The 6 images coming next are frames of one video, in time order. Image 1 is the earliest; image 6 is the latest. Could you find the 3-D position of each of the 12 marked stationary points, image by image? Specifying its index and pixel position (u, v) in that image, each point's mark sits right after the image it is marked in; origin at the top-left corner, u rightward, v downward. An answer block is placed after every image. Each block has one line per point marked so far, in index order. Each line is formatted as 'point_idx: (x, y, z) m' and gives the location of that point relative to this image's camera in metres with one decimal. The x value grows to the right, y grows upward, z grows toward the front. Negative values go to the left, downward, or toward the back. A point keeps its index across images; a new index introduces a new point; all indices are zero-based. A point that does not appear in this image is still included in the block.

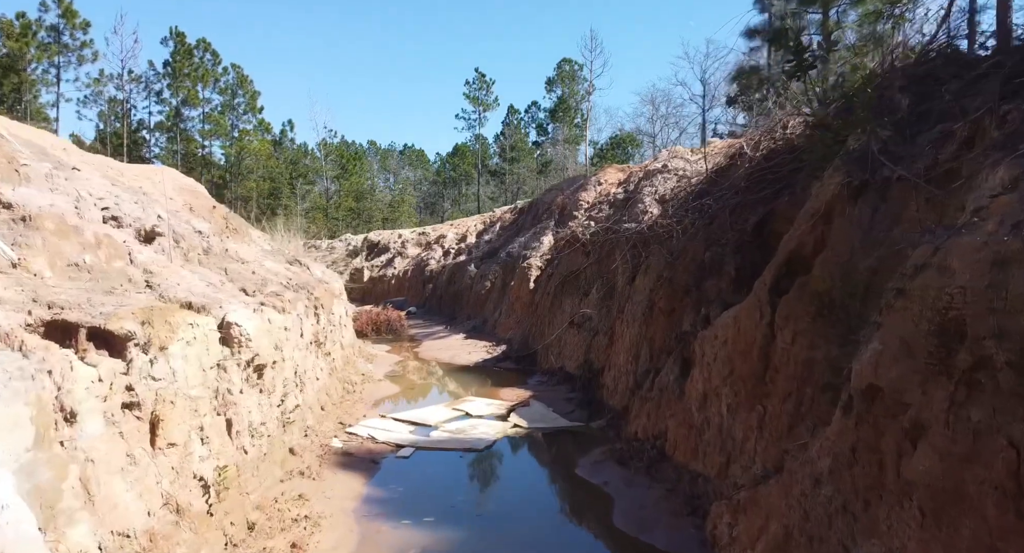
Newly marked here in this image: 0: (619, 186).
0: (+2.6, +2.2, +17.0) m
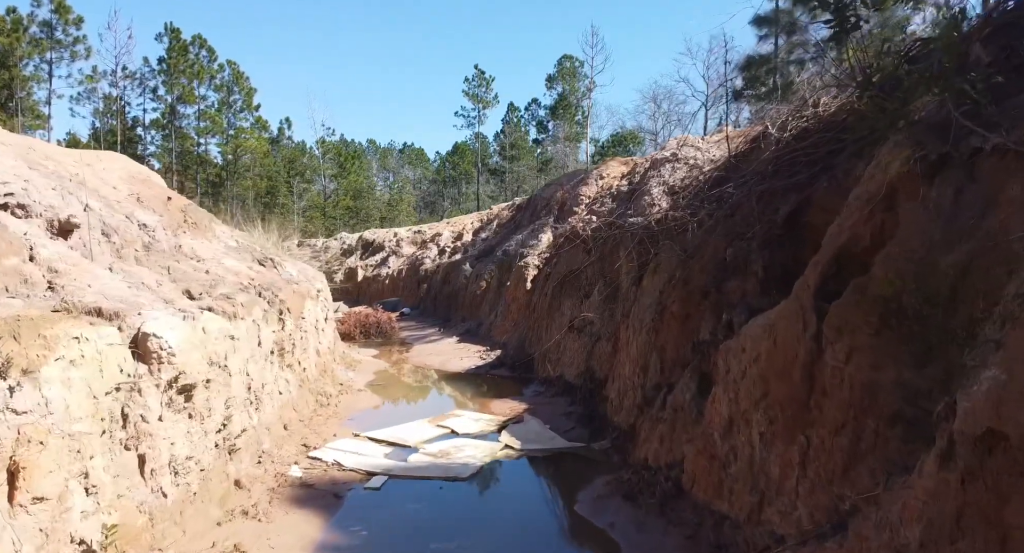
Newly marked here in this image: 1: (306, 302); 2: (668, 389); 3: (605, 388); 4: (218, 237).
0: (+2.4, +2.2, +15.7) m
1: (-3.6, -0.4, +12.2) m
2: (+1.8, -1.3, +8.2) m
3: (+1.4, -1.7, +10.8) m
4: (-4.9, +0.7, +11.9) m
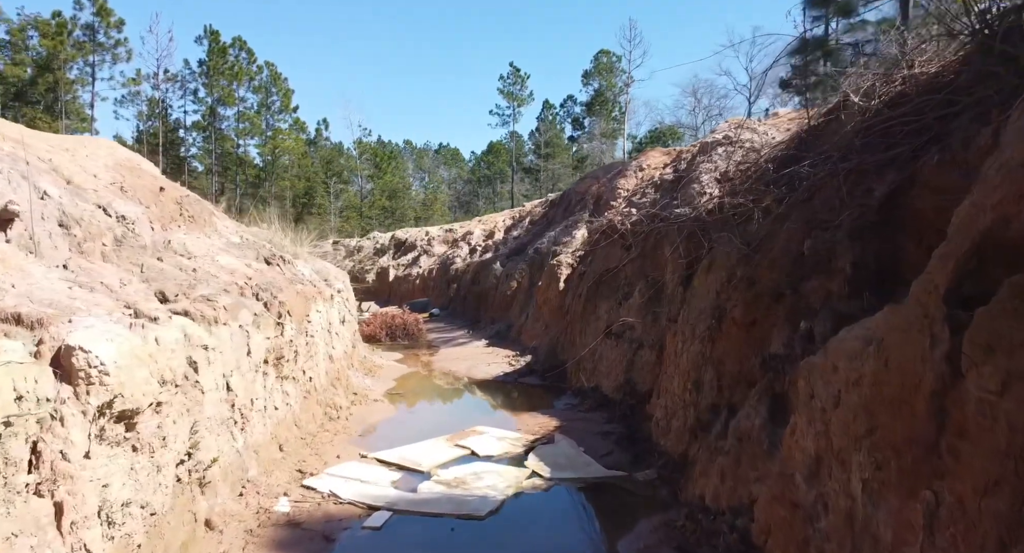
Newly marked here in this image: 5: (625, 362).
0: (+3.1, +2.2, +14.2) m
1: (-3.1, -0.4, +11.1) m
2: (+2.1, -1.3, +6.8) m
3: (+1.8, -1.7, +9.4) m
4: (-4.5, +0.7, +10.8) m
5: (+1.7, -1.3, +11.0) m
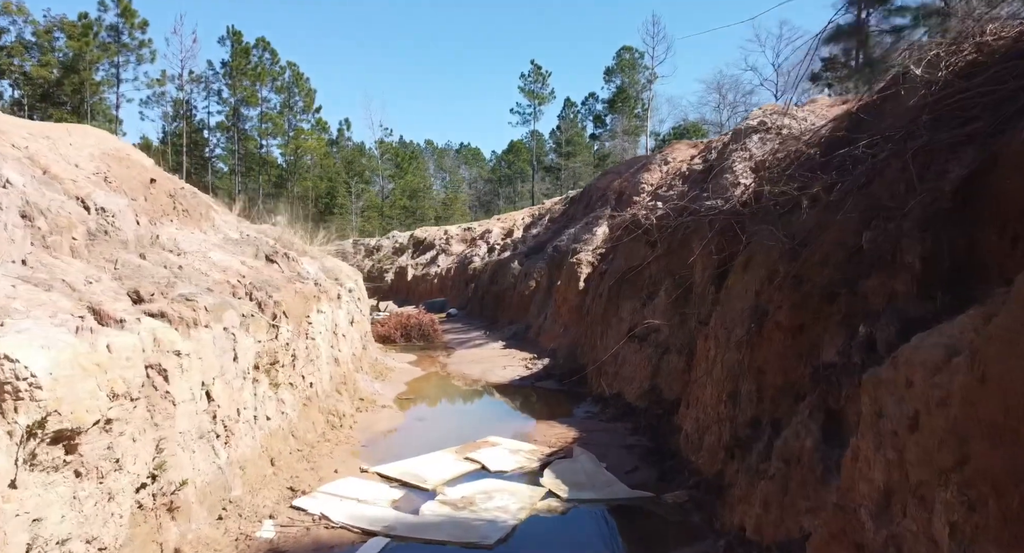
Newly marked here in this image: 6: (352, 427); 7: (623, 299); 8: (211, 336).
0: (+3.4, +2.2, +13.3) m
1: (-2.9, -0.4, +10.4) m
2: (+2.2, -1.3, +5.9) m
3: (+2.0, -1.7, +8.5) m
4: (-4.2, +0.7, +10.1) m
5: (+2.0, -1.3, +10.1) m
6: (-2.2, -2.1, +10.0) m
7: (+1.9, -0.4, +11.9) m
8: (-2.7, -0.5, +6.4) m
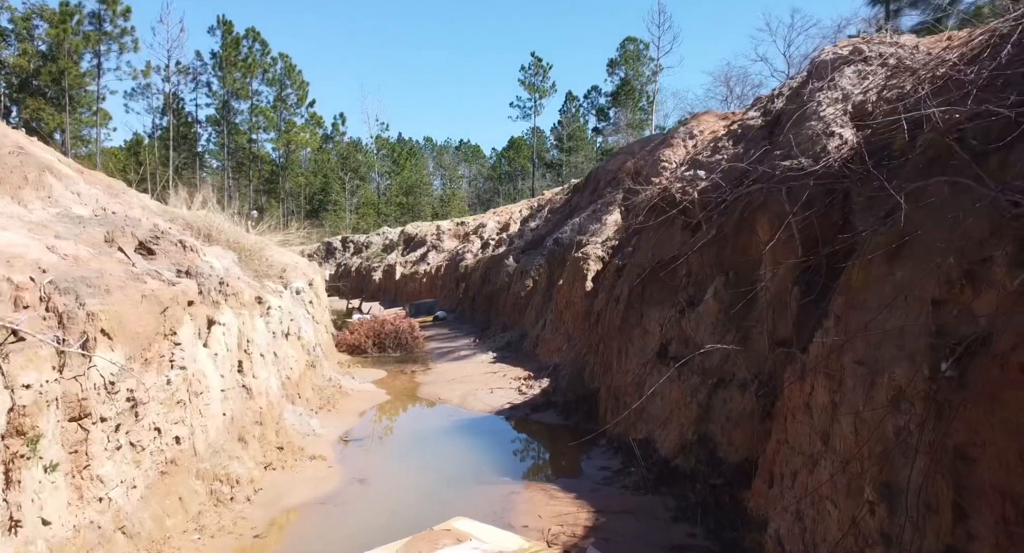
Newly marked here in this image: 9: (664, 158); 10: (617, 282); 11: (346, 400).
0: (+3.2, +2.3, +10.0) m
1: (-3.0, -0.3, +7.1) m
2: (+2.0, -1.2, +2.6) m
3: (+1.8, -1.6, +5.2) m
4: (-4.4, +0.7, +6.9) m
5: (+1.8, -1.3, +6.8) m
6: (-2.4, -2.1, +6.7) m
7: (+1.7, -0.3, +8.6) m
8: (-2.9, -0.5, +3.2) m
9: (+3.1, +2.4, +14.3) m
10: (+1.5, -0.1, +10.0) m
11: (-2.7, -2.0, +11.4) m
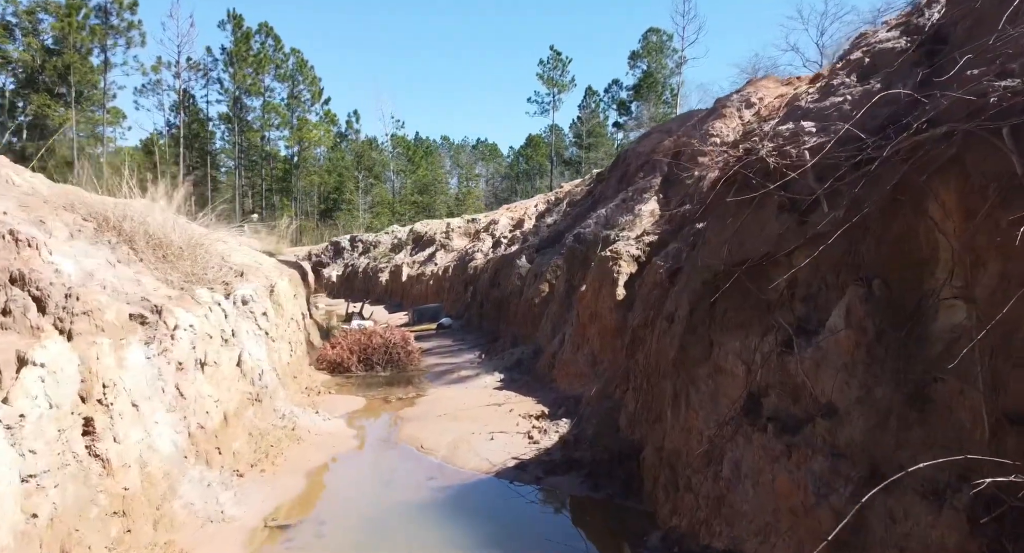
0: (+3.3, +2.2, +7.0) m
1: (-3.1, -0.4, +4.3) m
2: (+1.9, -1.3, -0.3) m
3: (+1.7, -1.7, +2.3) m
4: (-4.4, +0.7, +4.1) m
5: (+1.8, -1.3, +3.9) m
6: (-2.5, -2.1, +3.8) m
7: (+1.7, -0.4, +5.6) m
8: (-3.0, -0.6, +0.3) m
9: (+3.3, +2.3, +11.3) m
10: (+1.6, -0.2, +7.1) m
11: (-2.6, -2.0, +8.5) m
